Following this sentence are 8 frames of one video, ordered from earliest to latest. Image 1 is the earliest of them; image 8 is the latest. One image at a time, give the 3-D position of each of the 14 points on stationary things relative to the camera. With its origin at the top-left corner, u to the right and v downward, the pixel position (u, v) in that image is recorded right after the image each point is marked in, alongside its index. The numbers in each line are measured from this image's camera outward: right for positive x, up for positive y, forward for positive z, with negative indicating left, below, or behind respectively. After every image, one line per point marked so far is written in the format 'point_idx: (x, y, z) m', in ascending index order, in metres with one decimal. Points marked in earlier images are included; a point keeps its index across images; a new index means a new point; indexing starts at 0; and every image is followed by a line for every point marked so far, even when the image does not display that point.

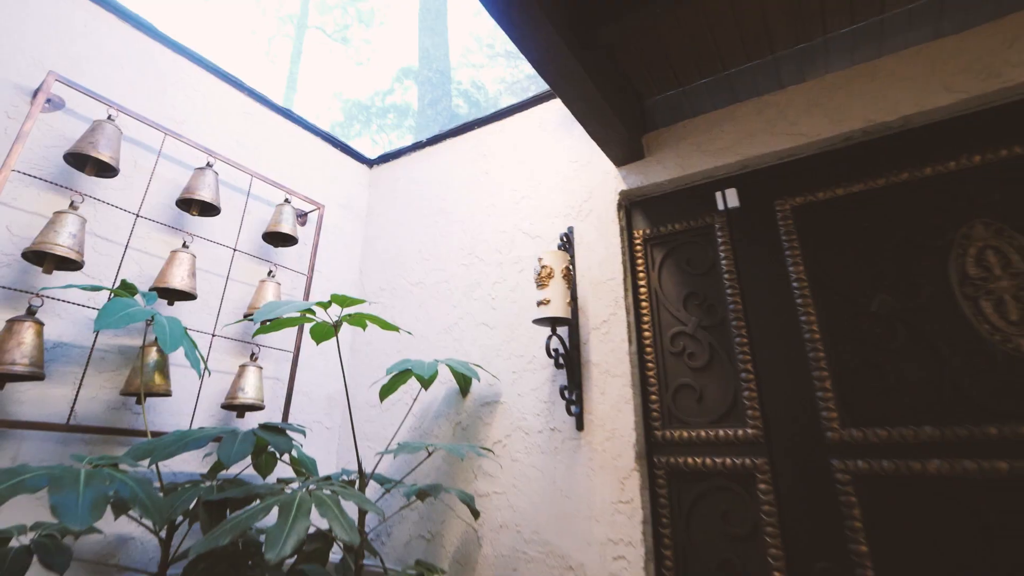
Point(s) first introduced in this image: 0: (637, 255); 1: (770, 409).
0: (+0.3, +0.1, +1.3) m
1: (+0.5, -0.2, +1.0) m
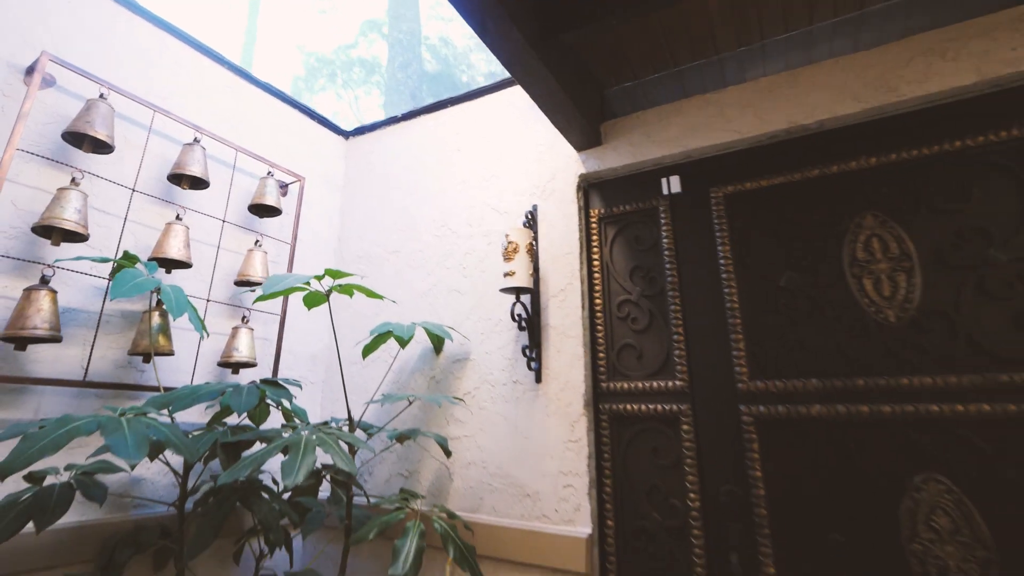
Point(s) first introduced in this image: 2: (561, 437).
0: (+0.2, +0.1, +1.4) m
1: (+0.4, -0.2, +1.2) m
2: (+0.1, -0.3, +1.2) m
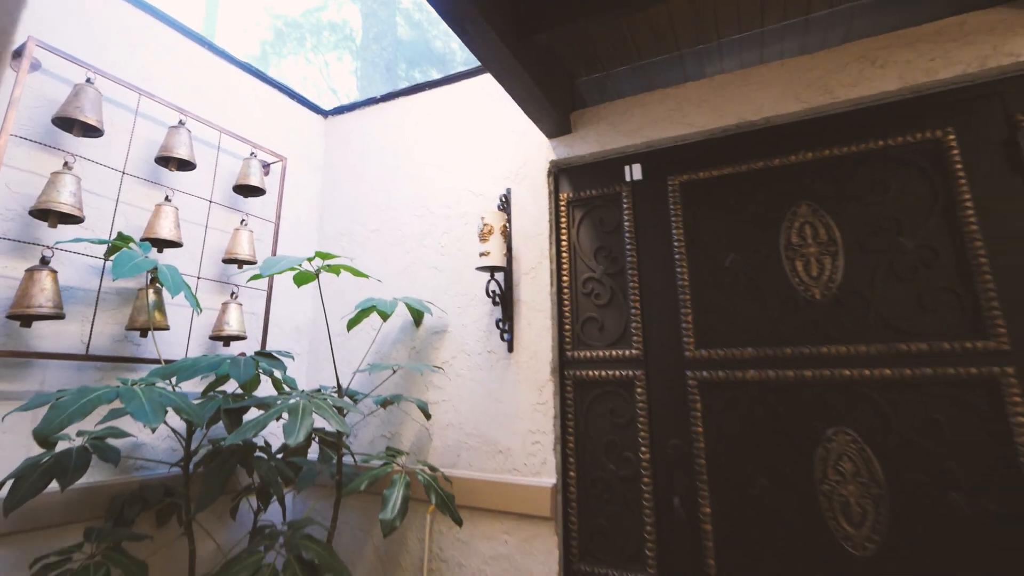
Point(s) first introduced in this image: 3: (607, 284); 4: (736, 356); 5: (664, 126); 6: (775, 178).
0: (+0.1, +0.2, +1.5) m
1: (+0.3, -0.1, +1.3) m
2: (0.0, -0.3, +1.4) m
3: (+0.2, 0.0, +1.4) m
4: (+0.5, -0.1, +1.2) m
5: (+0.4, +0.4, +1.4) m
6: (+0.6, +0.3, +1.3) m
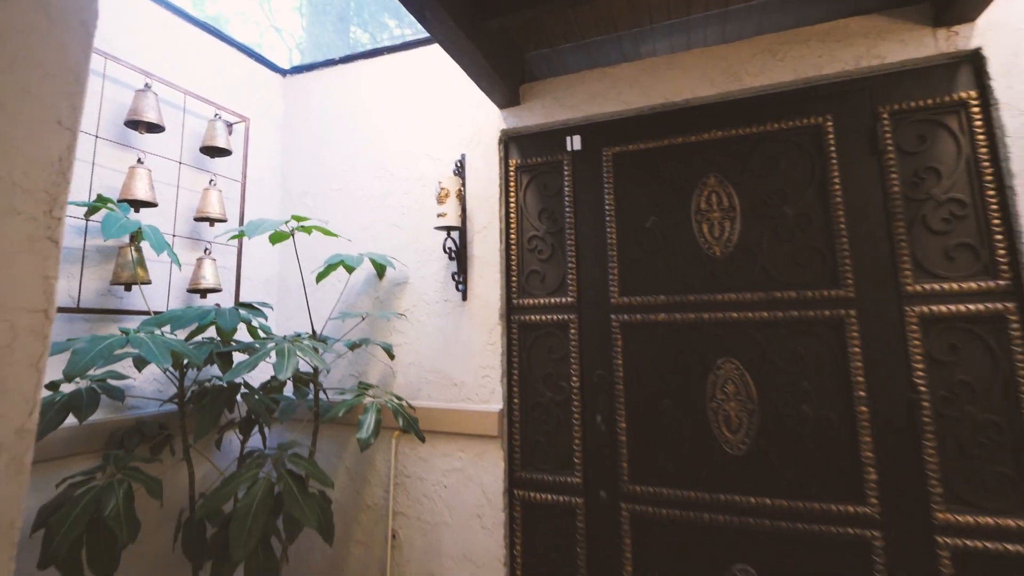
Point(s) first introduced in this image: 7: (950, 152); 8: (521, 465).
0: (0.0, +0.3, +1.7) m
1: (+0.2, 0.0, +1.6) m
2: (-0.1, -0.2, +1.6) m
3: (+0.1, +0.1, +1.6) m
4: (+0.4, 0.0, +1.5) m
5: (+0.3, +0.5, +1.6) m
6: (+0.5, +0.4, +1.5) m
7: (+1.0, +0.3, +1.2) m
8: (0.0, -0.5, +1.5) m
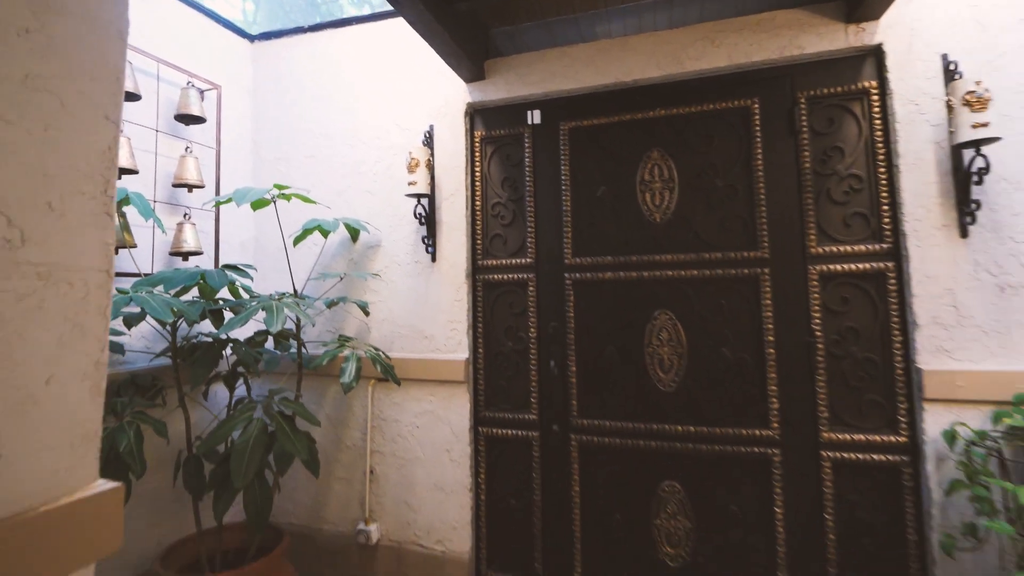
0: (-0.1, +0.5, +1.9) m
1: (+0.1, +0.1, +1.7) m
2: (-0.2, 0.0, +1.8) m
3: (0.0, +0.3, +1.8) m
4: (+0.3, +0.1, +1.7) m
5: (+0.1, +0.7, +1.8) m
6: (+0.4, +0.5, +1.7) m
7: (+0.9, +0.4, +1.5) m
8: (-0.1, -0.4, +1.7) m
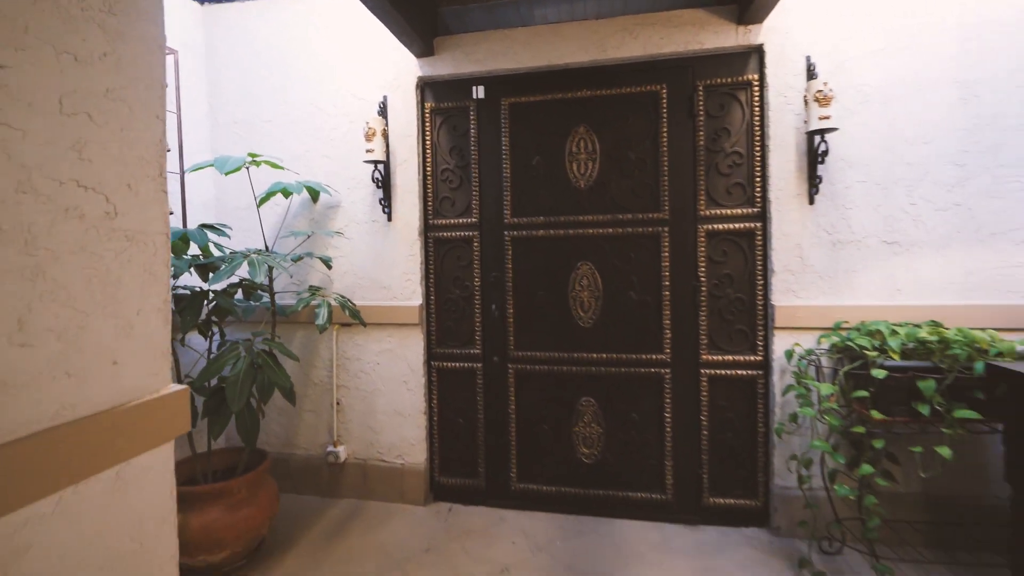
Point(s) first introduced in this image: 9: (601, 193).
0: (-0.3, +0.6, +2.1) m
1: (-0.1, +0.3, +2.0) m
2: (-0.4, +0.1, +2.1) m
3: (-0.2, +0.4, +2.1) m
4: (+0.1, +0.2, +2.0) m
5: (-0.1, +0.8, +2.0) m
6: (+0.2, +0.6, +2.0) m
7: (+0.7, +0.5, +1.8) m
8: (-0.3, -0.2, +2.0) m
9: (+0.3, +0.3, +1.9) m
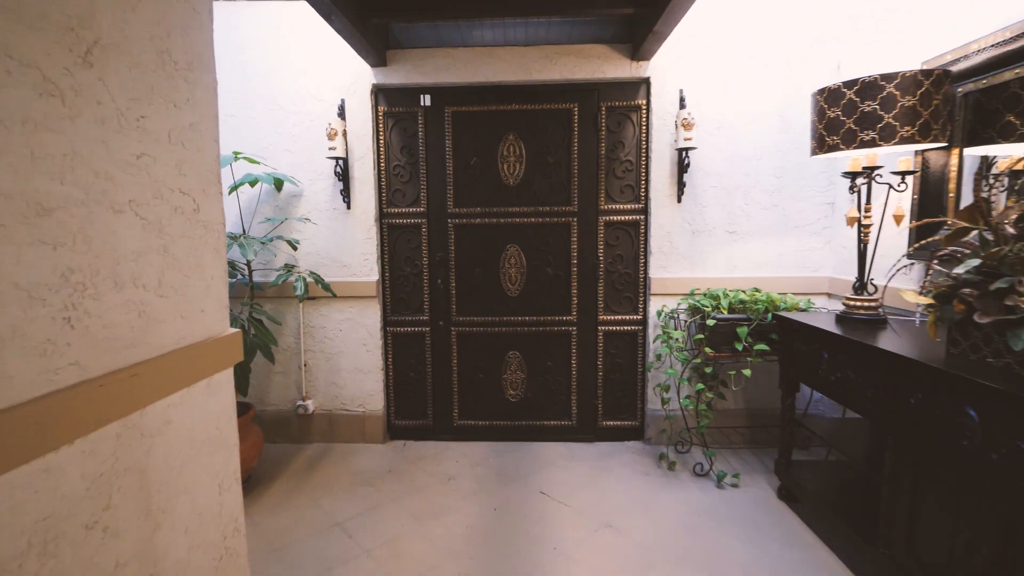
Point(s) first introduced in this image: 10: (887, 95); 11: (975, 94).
0: (-0.6, +0.7, +2.5) m
1: (-0.4, +0.4, +2.5) m
2: (-0.7, +0.2, +2.5) m
3: (-0.5, +0.5, +2.5) m
4: (-0.2, +0.3, +2.4) m
5: (-0.3, +0.9, +2.5) m
6: (-0.1, +0.7, +2.5) m
7: (+0.5, +0.6, +2.3) m
8: (-0.5, -0.1, +2.5) m
9: (+0.1, +0.4, +2.4) m
10: (+0.9, +0.5, +1.4) m
11: (+1.2, +0.5, +1.5) m
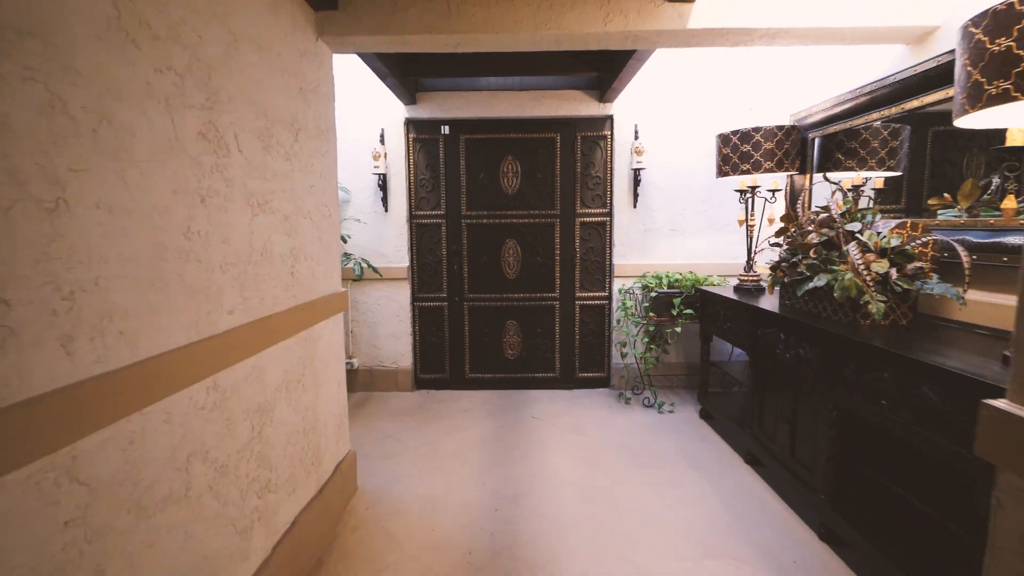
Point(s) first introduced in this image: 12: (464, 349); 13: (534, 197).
0: (-0.6, +0.8, +3.2) m
1: (-0.4, +0.5, +3.2) m
2: (-0.7, +0.3, +3.2) m
3: (-0.5, +0.6, +3.2) m
4: (-0.2, +0.4, +3.2) m
5: (-0.3, +1.0, +3.2) m
6: (-0.1, +0.8, +3.2) m
7: (+0.5, +0.7, +3.1) m
8: (-0.5, 0.0, +3.2) m
9: (0.0, +0.5, +3.1) m
10: (+0.9, +0.6, +2.1) m
11: (+1.2, +0.6, +2.2) m
12: (-0.3, -0.4, +3.1) m
13: (+0.1, +0.5, +3.1) m
